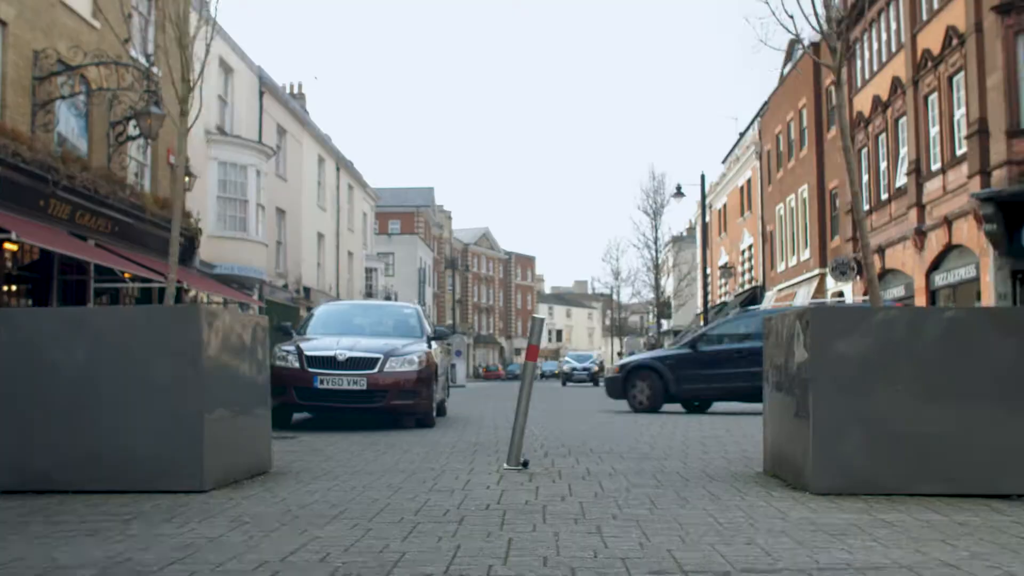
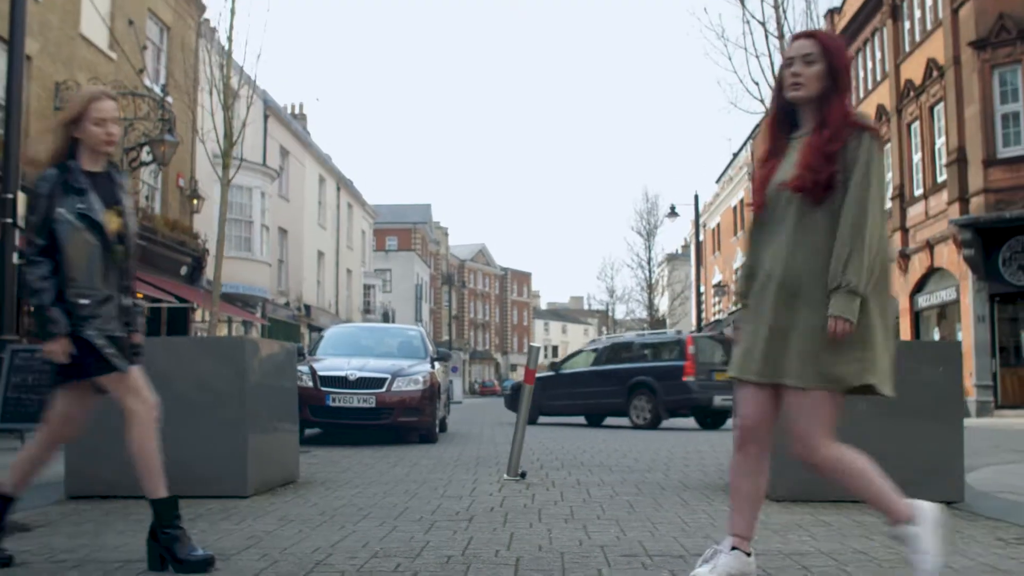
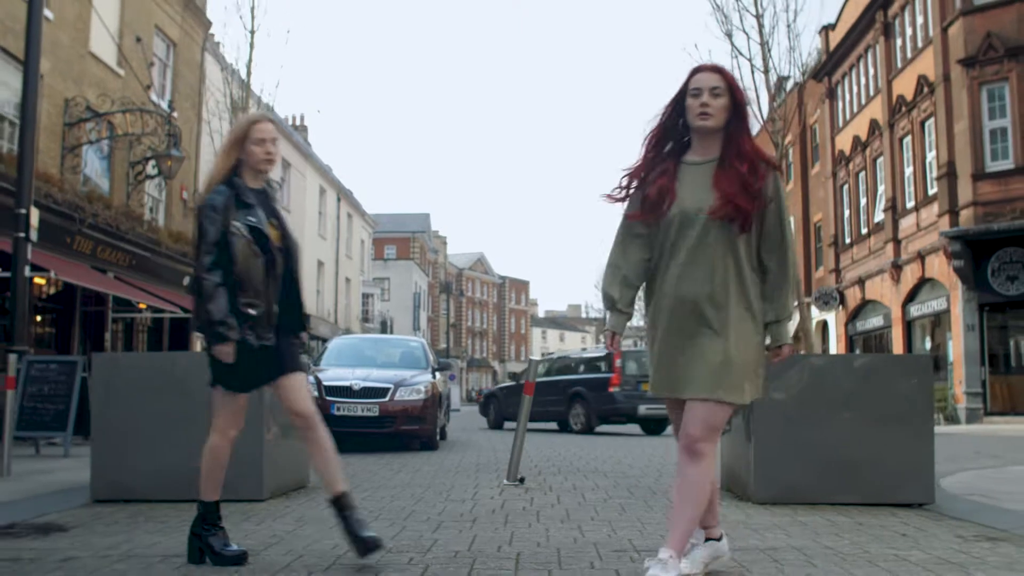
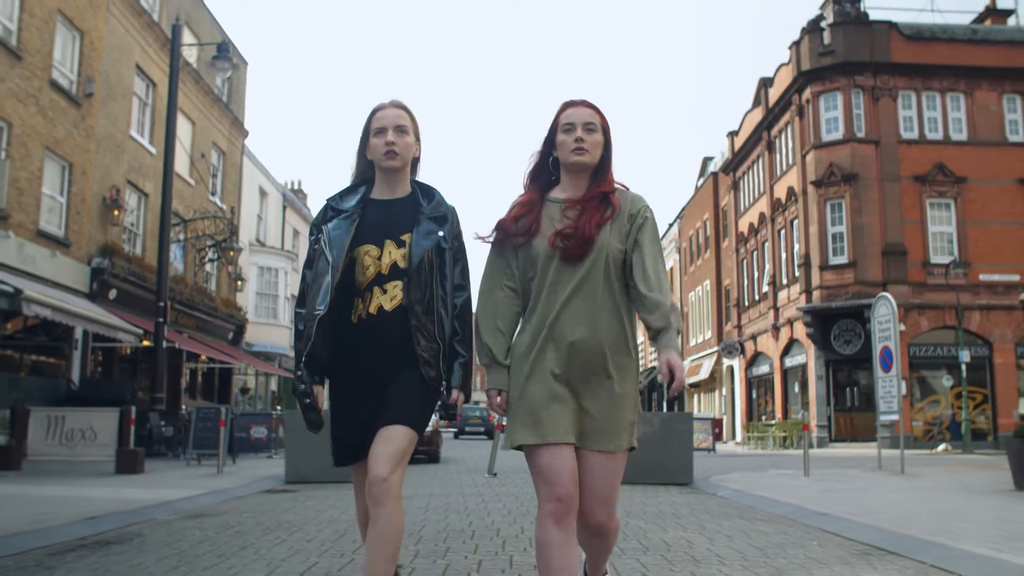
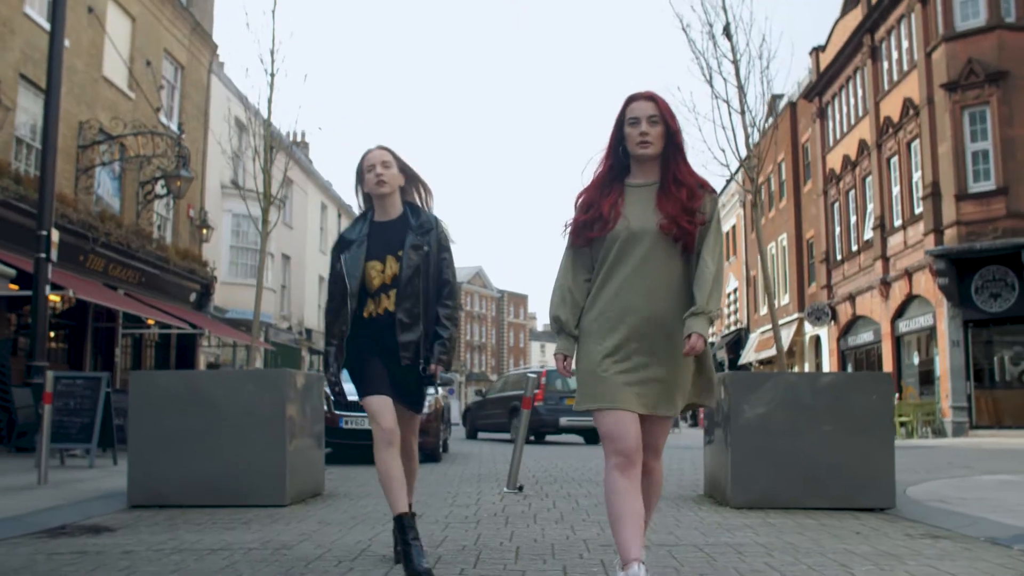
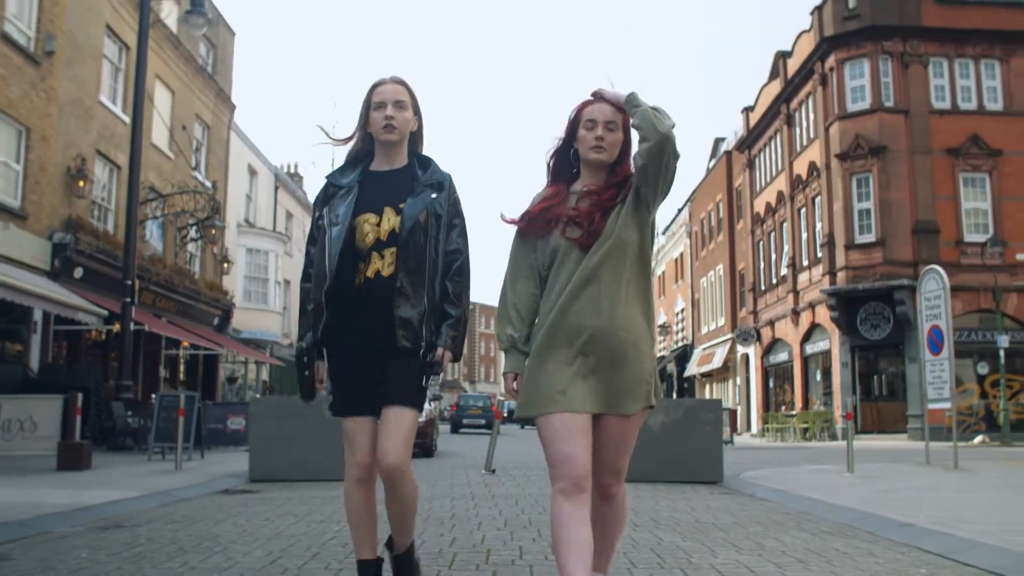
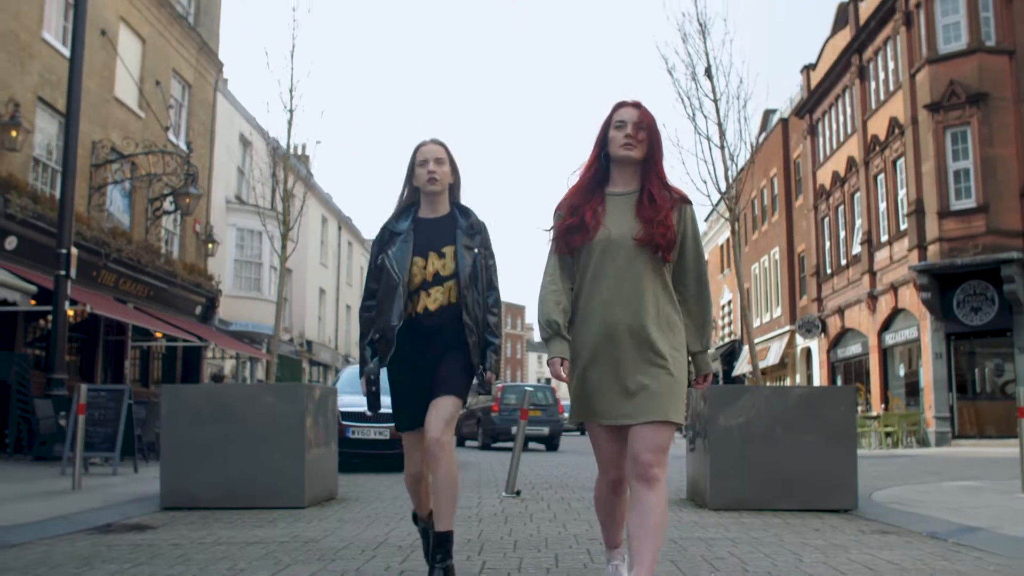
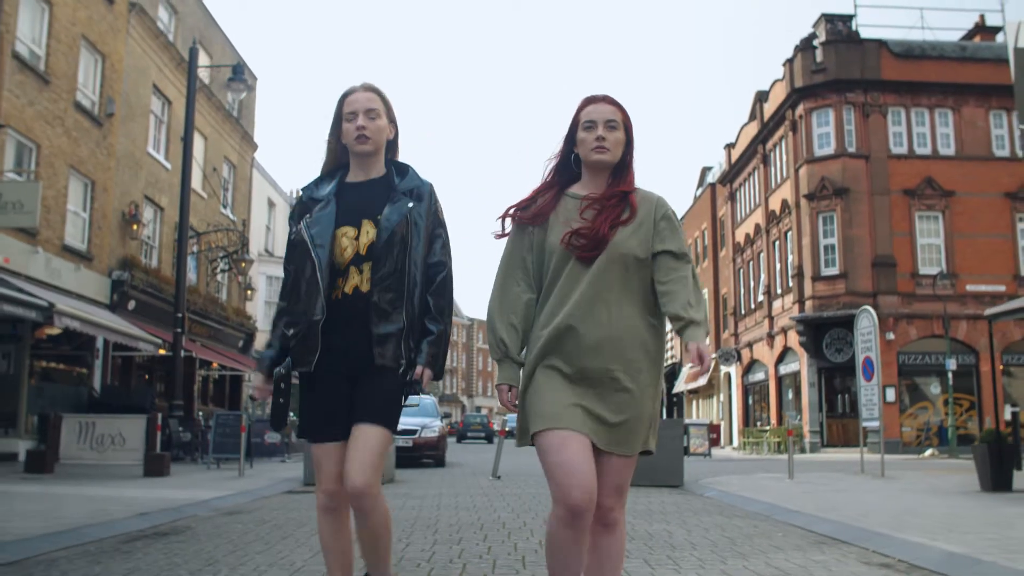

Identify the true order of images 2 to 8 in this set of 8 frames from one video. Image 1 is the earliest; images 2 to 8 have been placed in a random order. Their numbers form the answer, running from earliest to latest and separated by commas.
2, 3, 5, 7, 6, 4, 8
